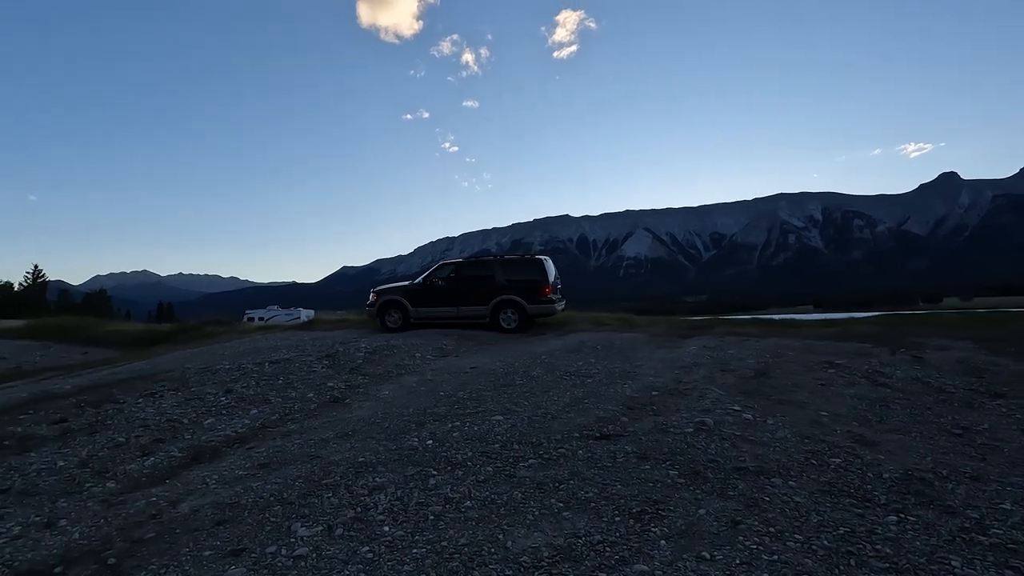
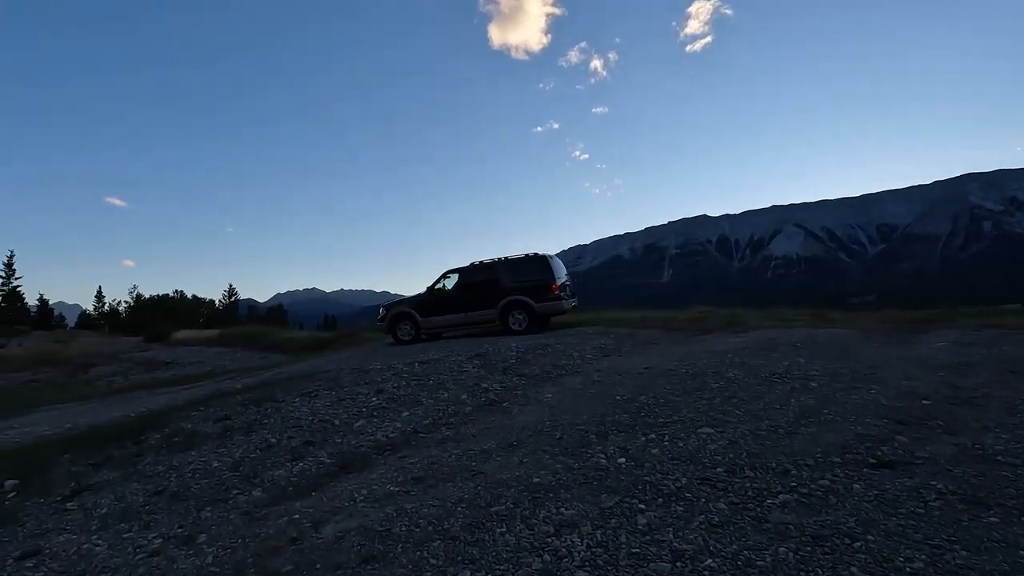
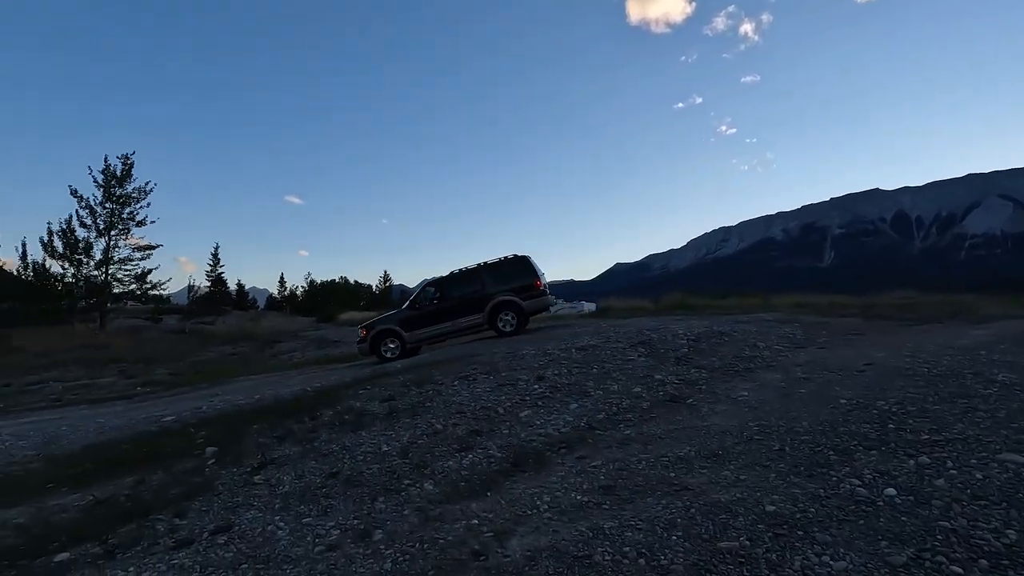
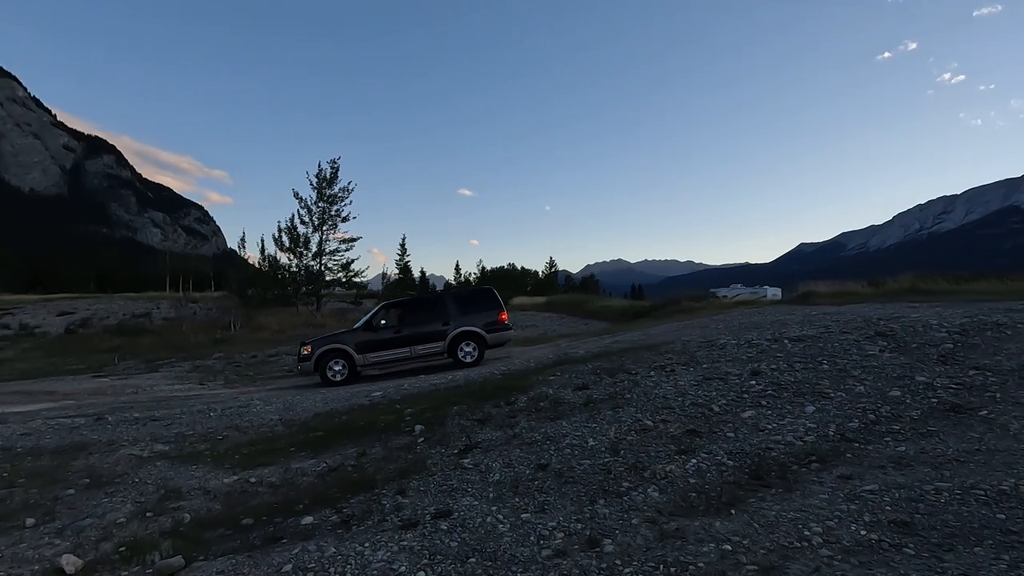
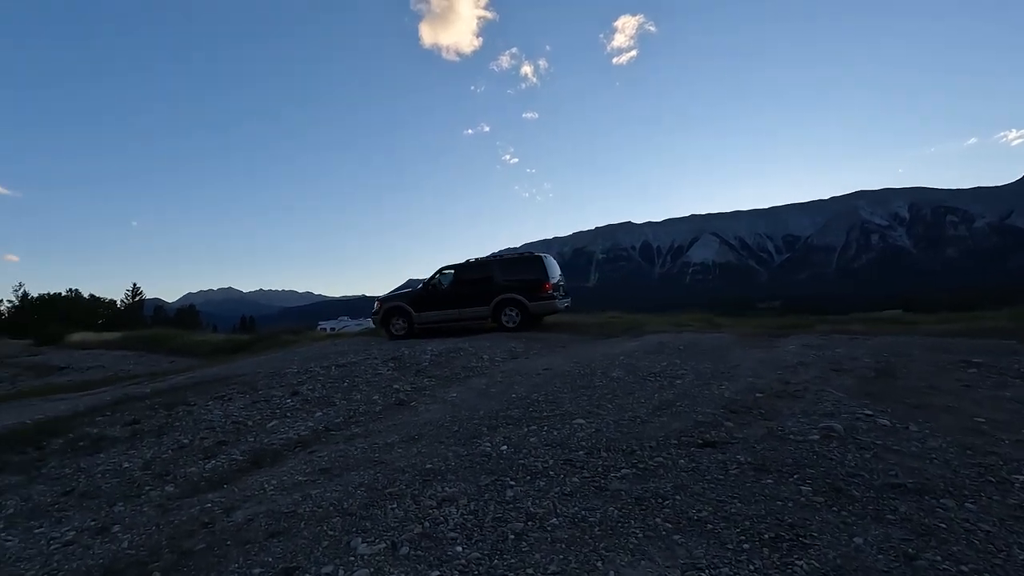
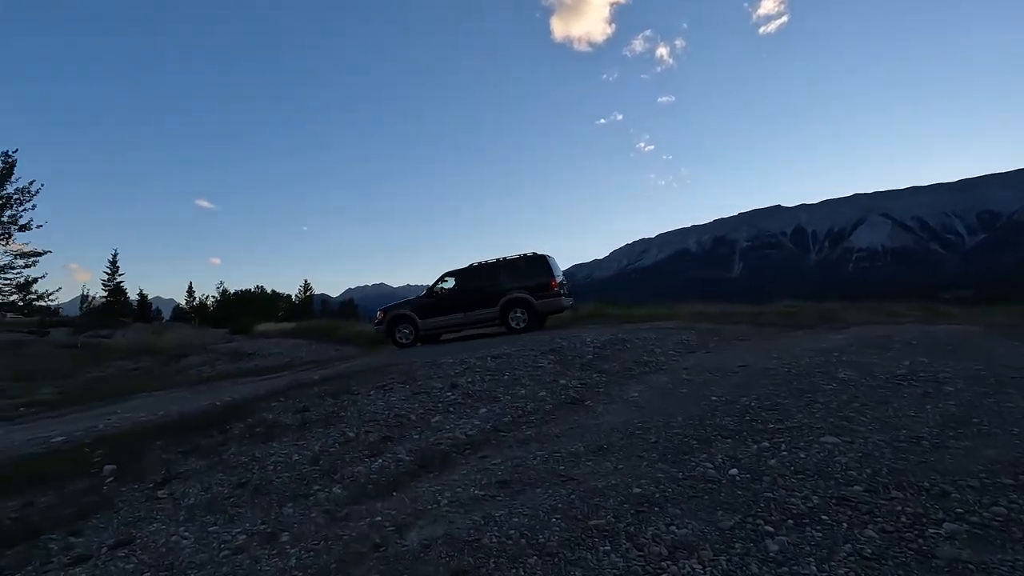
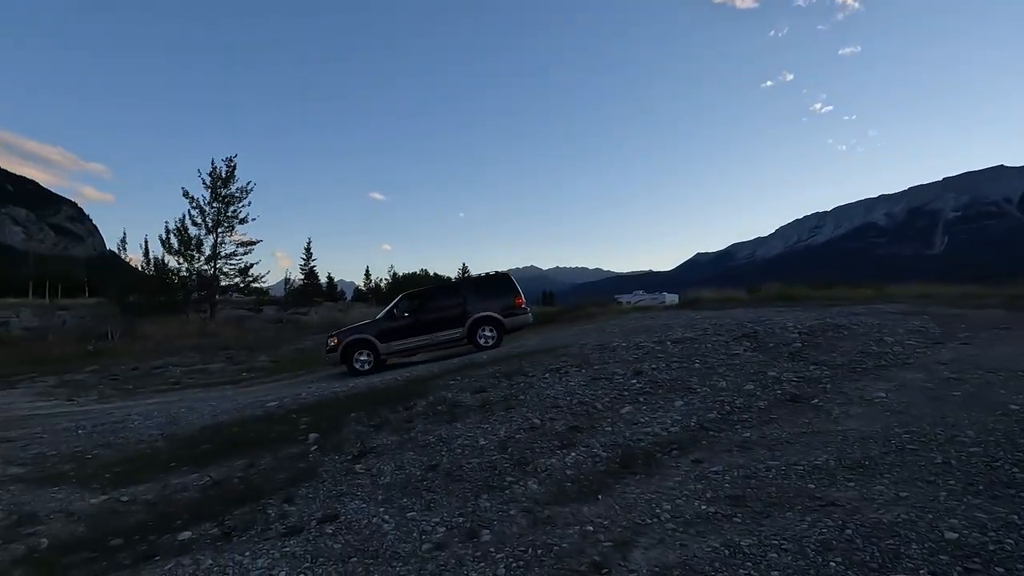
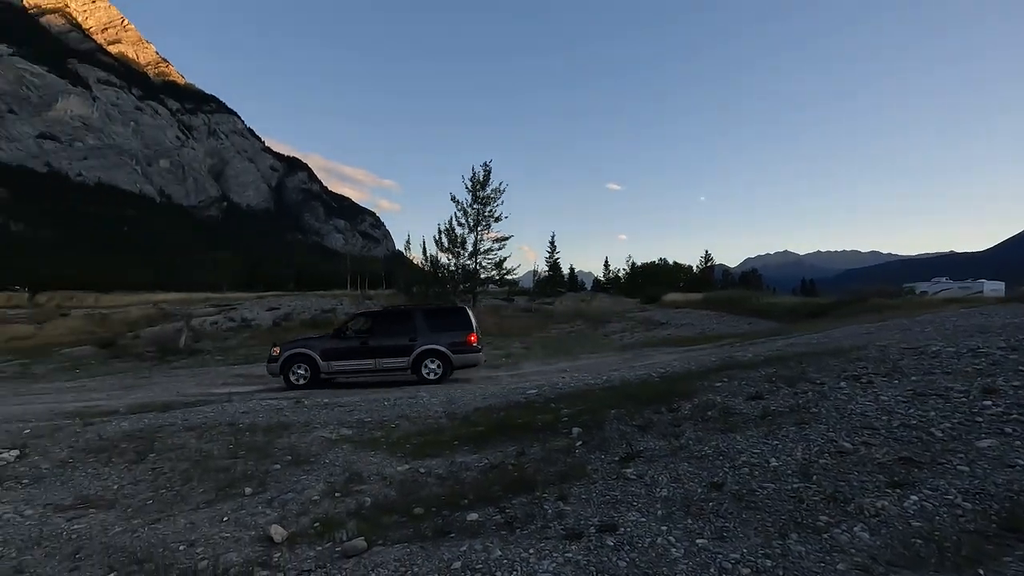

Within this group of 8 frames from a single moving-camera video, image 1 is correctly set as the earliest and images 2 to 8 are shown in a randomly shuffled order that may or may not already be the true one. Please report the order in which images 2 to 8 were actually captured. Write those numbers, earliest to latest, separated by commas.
5, 2, 6, 3, 7, 4, 8
